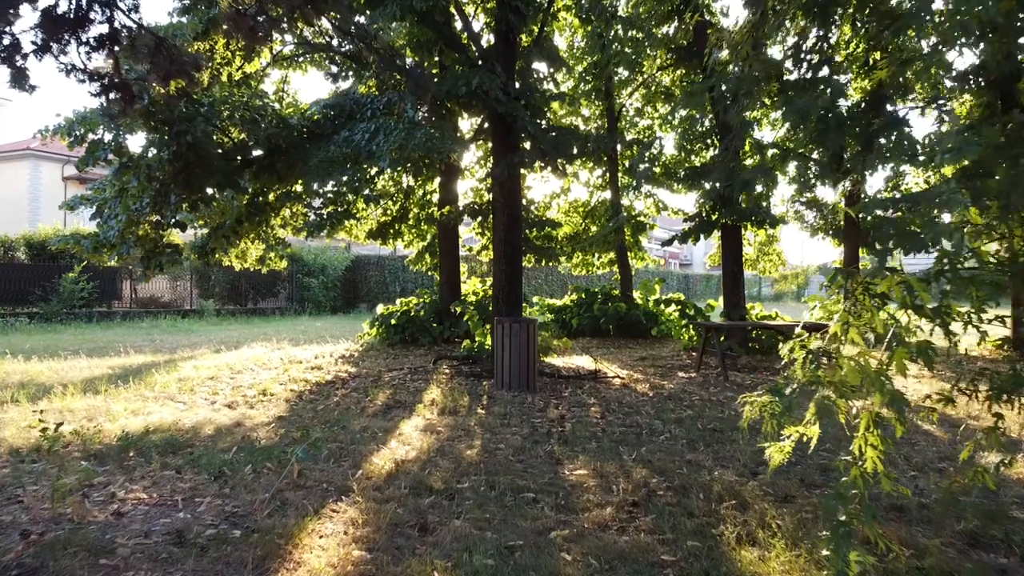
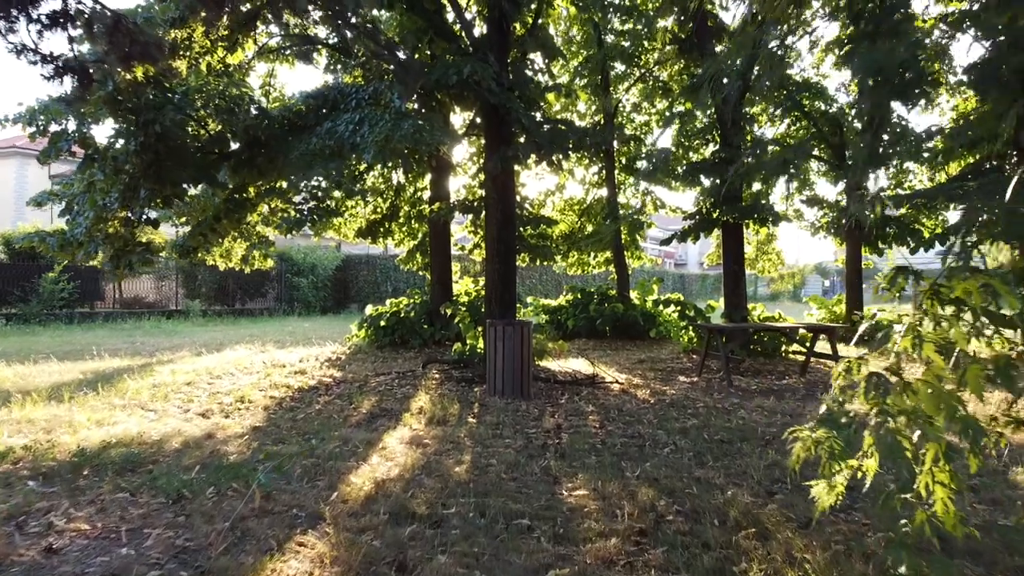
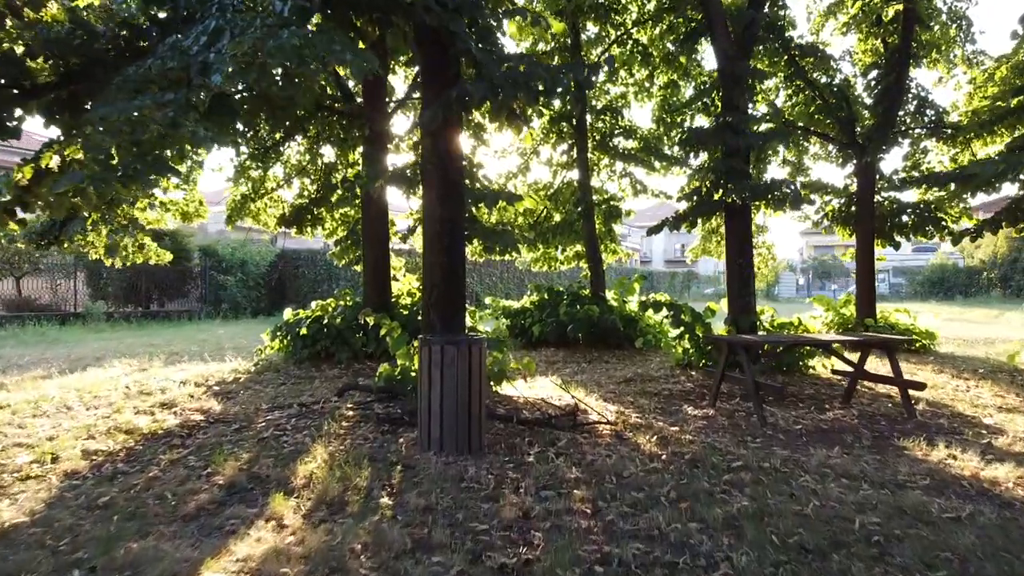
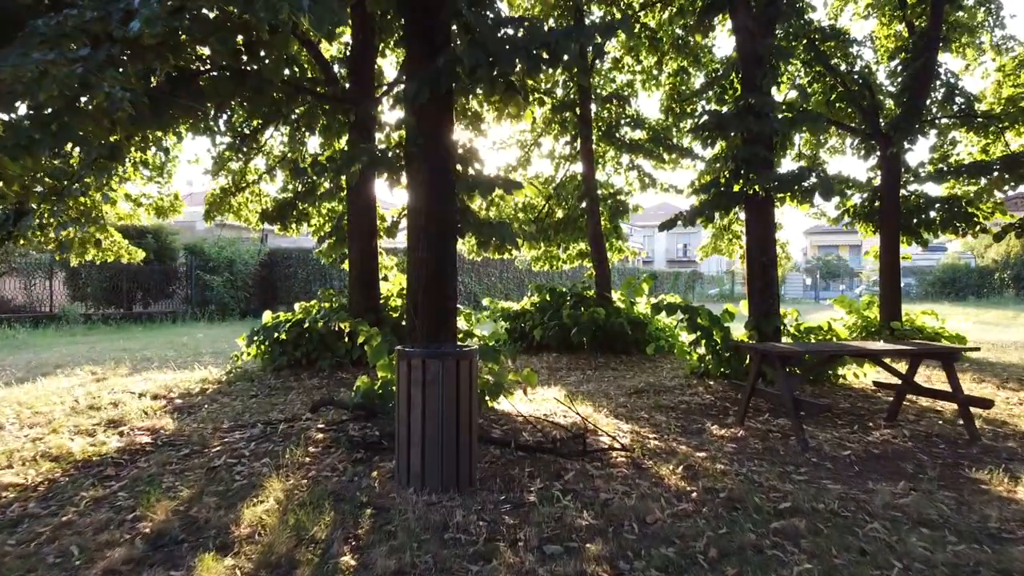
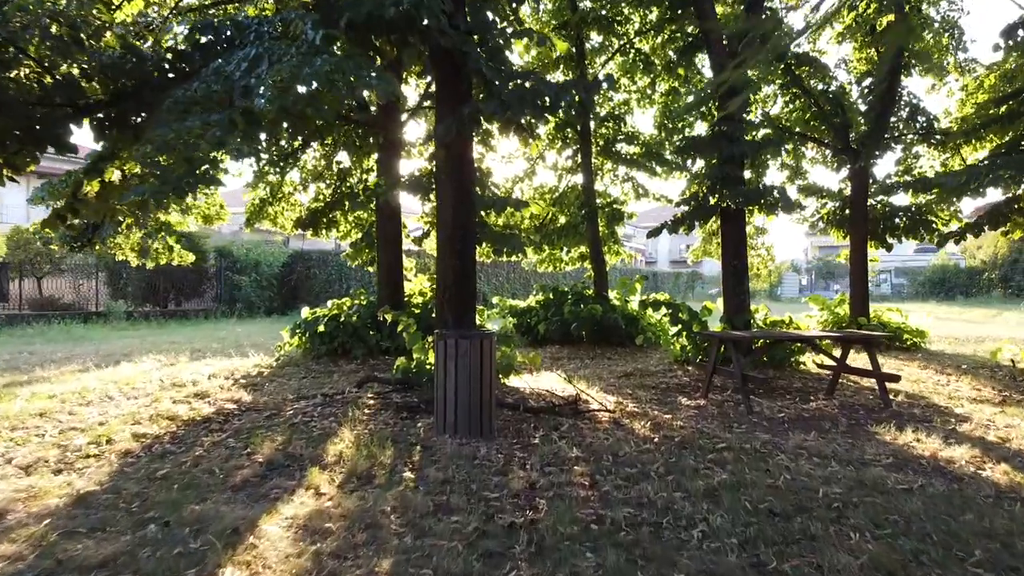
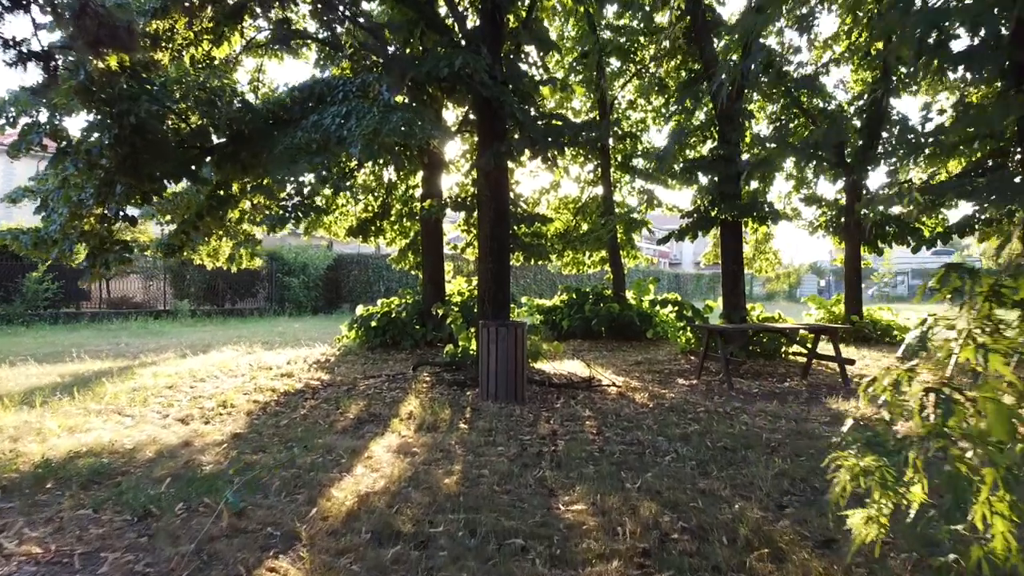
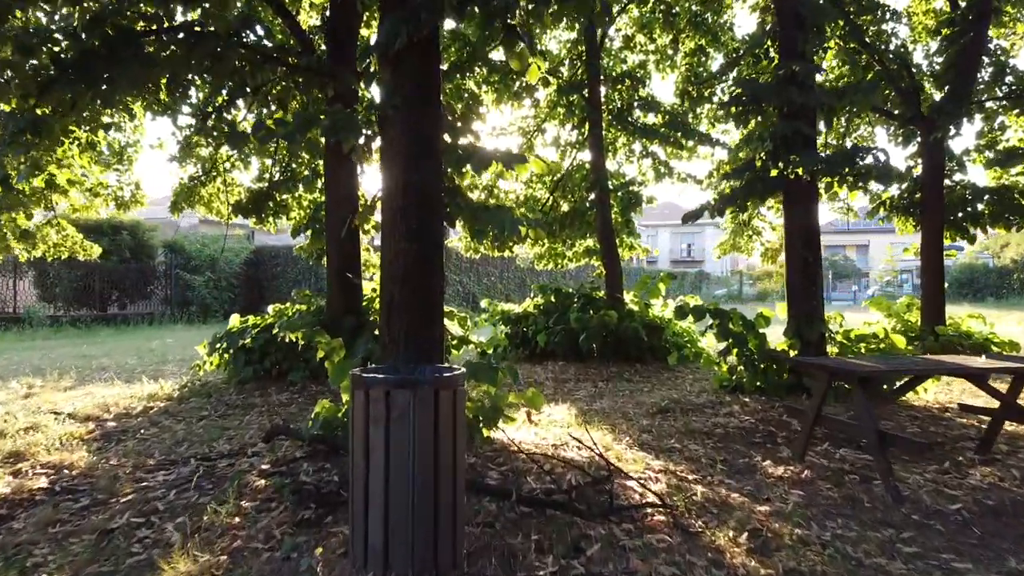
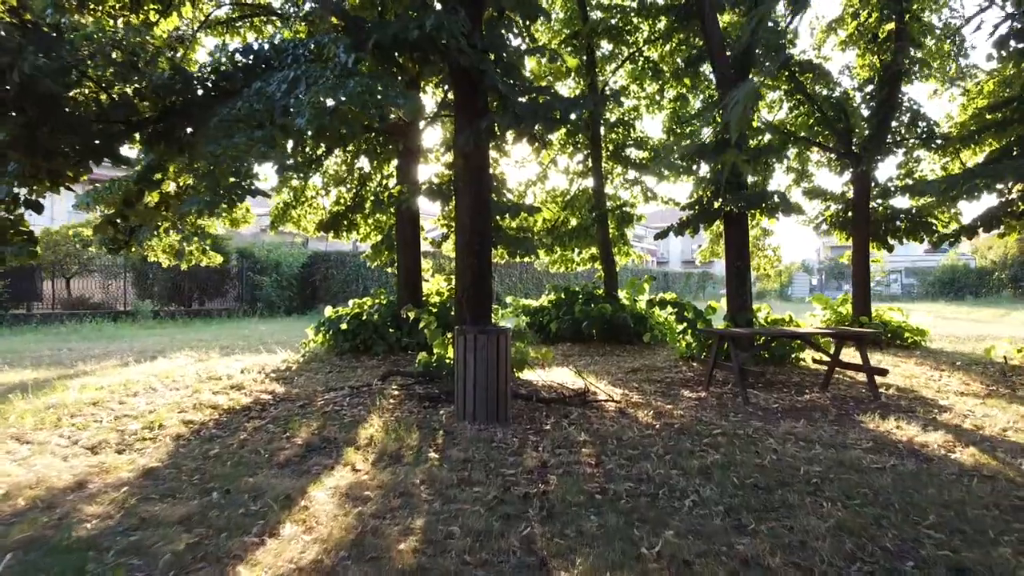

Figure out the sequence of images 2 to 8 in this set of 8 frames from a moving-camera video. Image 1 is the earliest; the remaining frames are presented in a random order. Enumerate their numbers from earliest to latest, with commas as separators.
2, 6, 8, 5, 3, 4, 7
